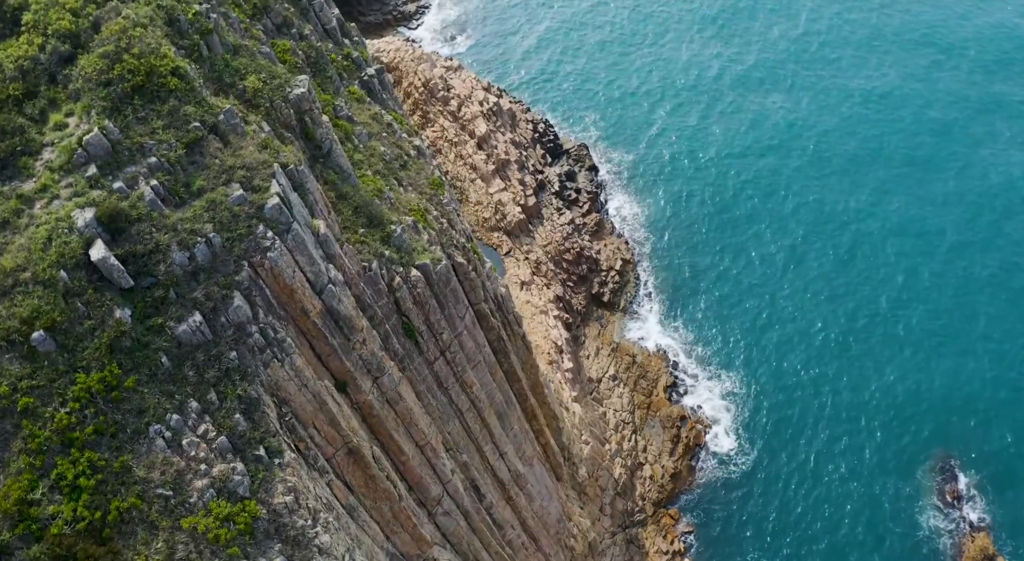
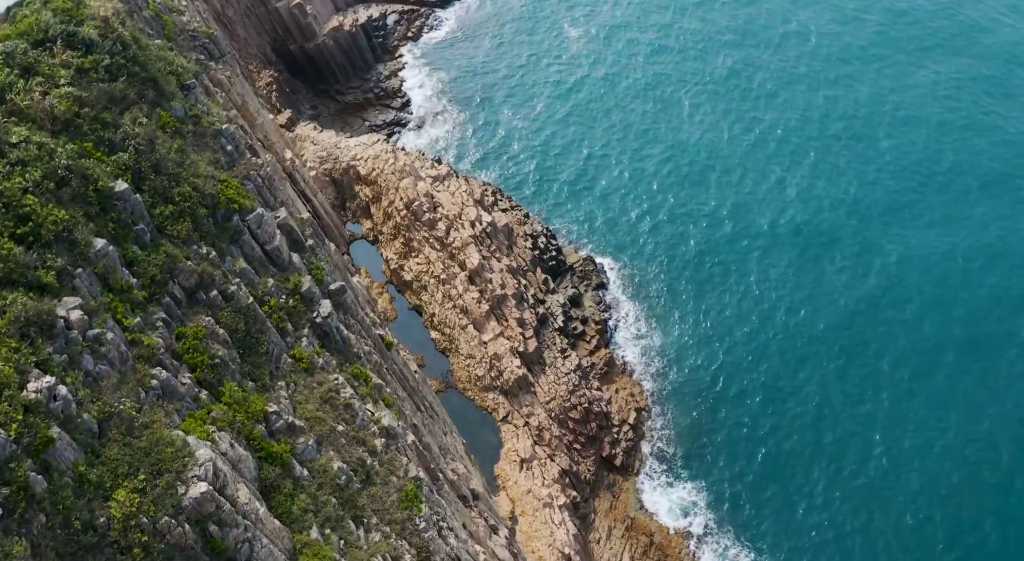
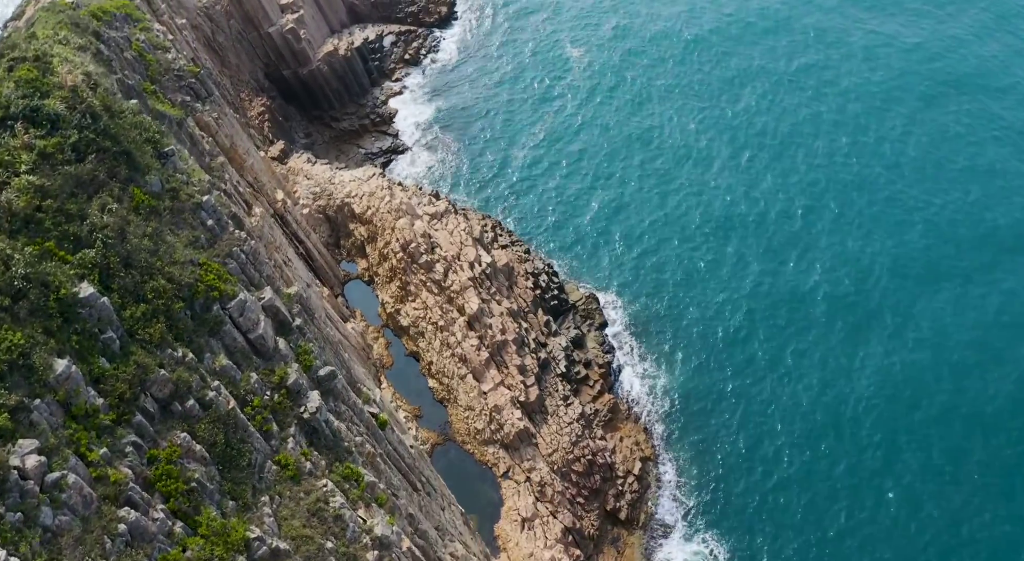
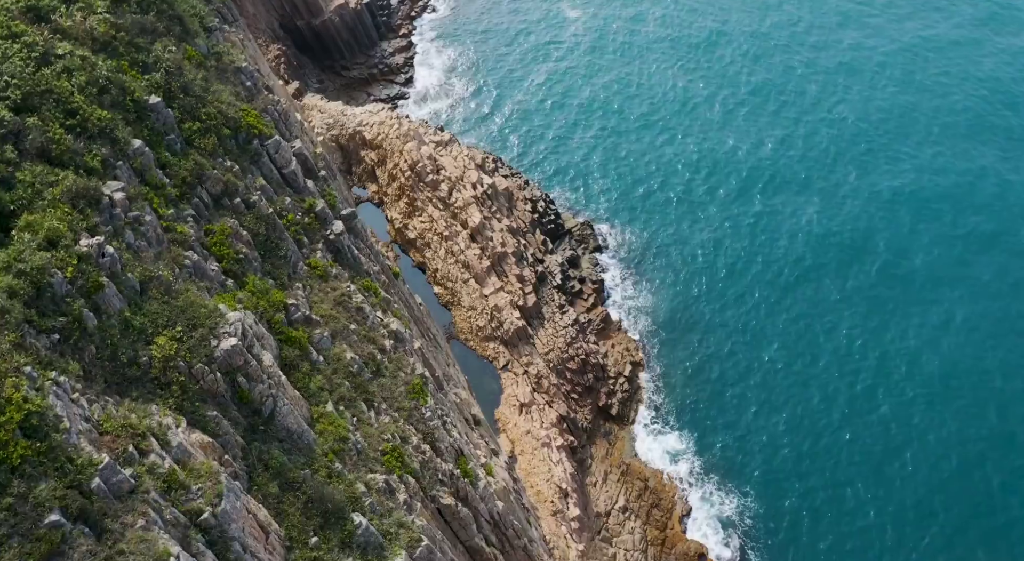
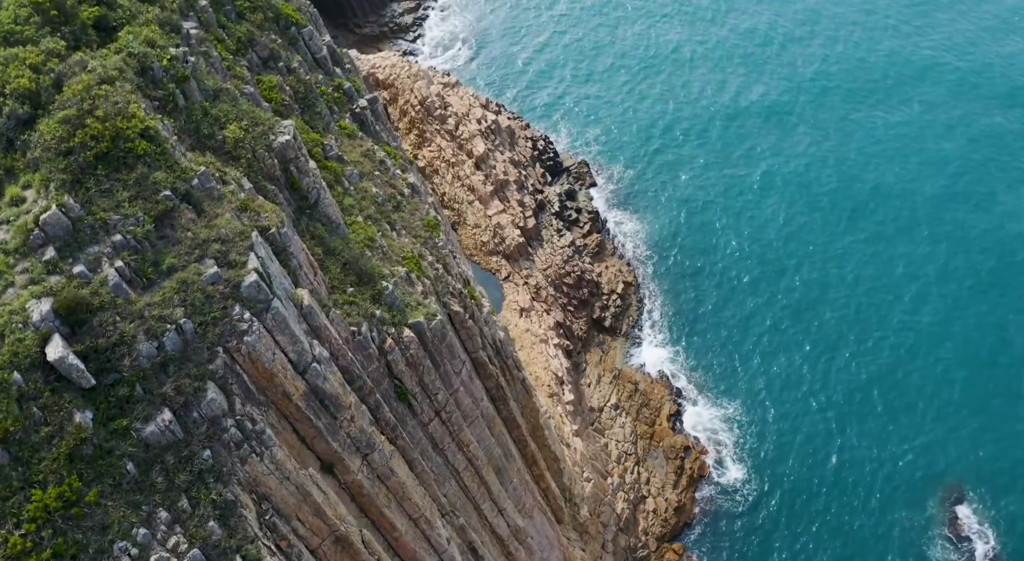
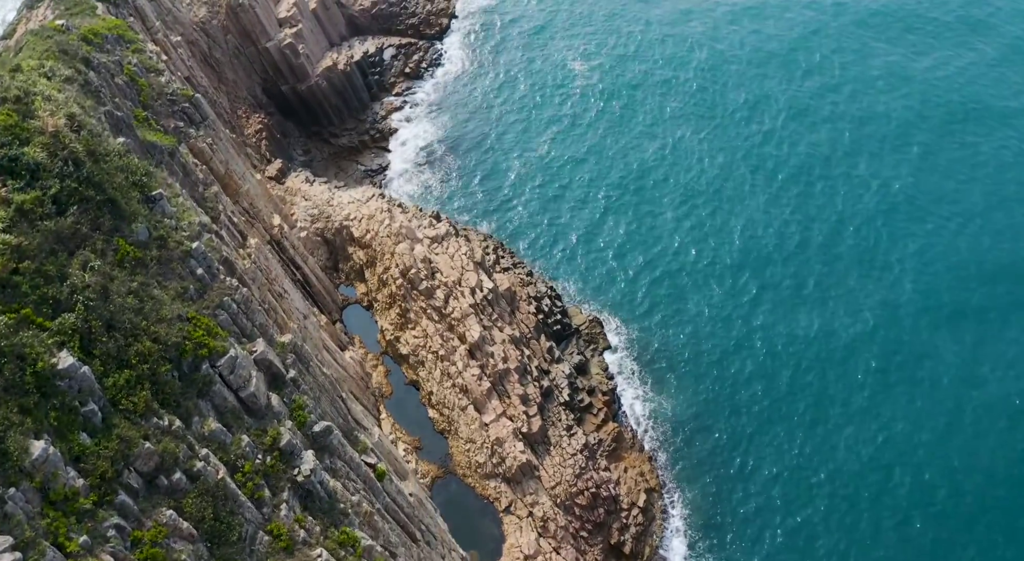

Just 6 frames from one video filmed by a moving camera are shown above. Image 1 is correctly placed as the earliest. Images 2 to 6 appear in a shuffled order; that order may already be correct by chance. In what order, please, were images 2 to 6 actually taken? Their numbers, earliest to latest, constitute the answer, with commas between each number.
5, 4, 2, 3, 6
